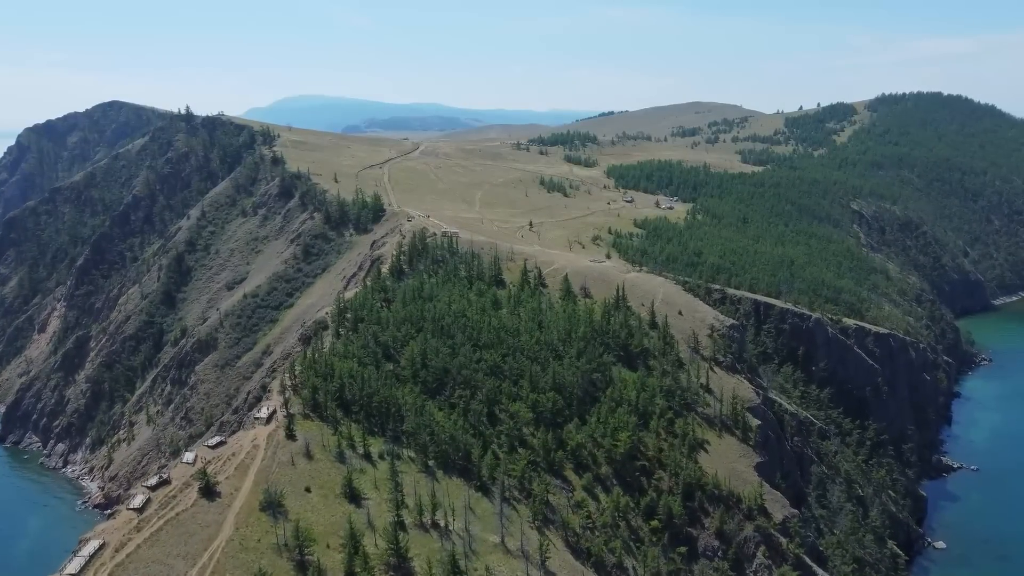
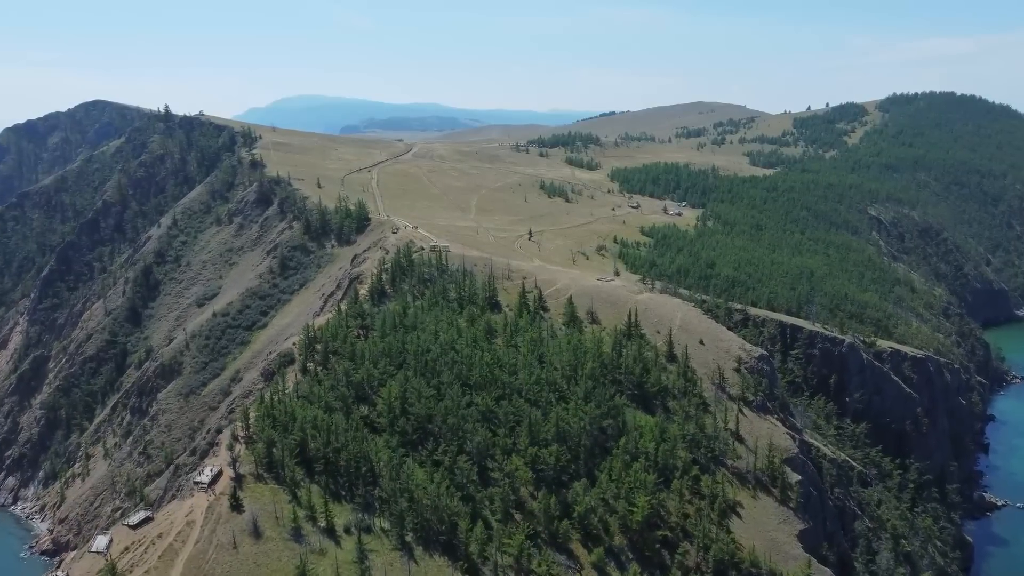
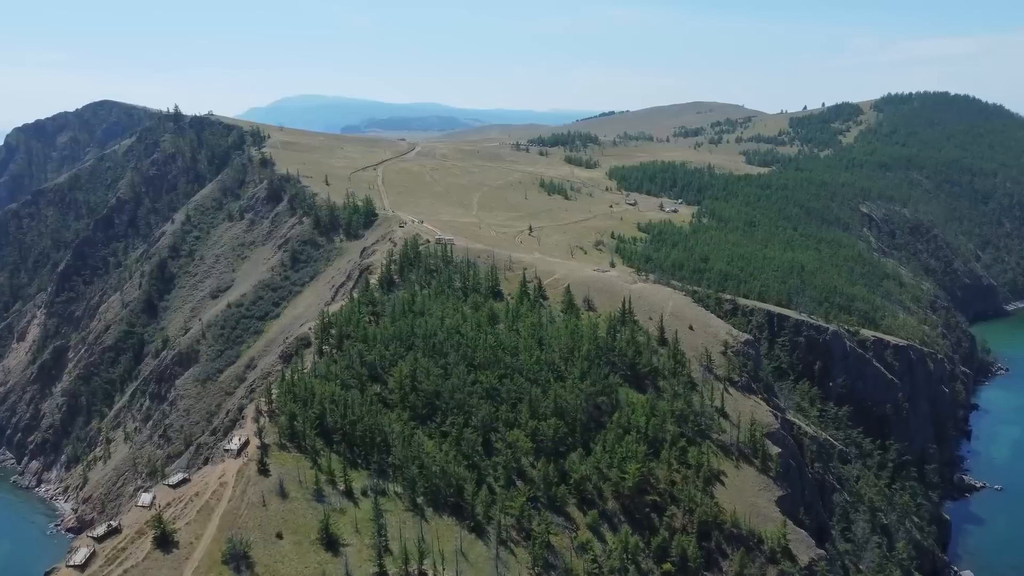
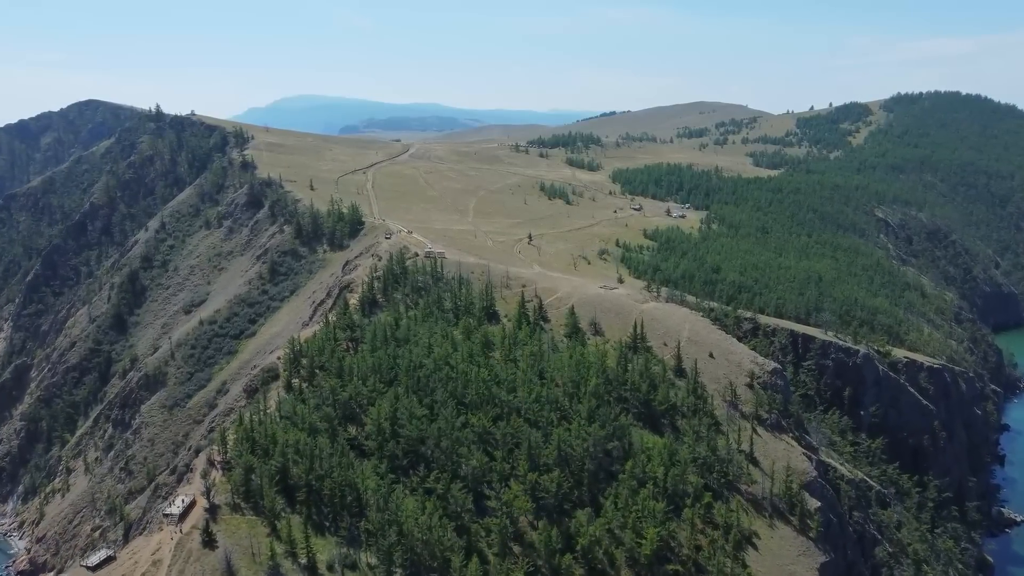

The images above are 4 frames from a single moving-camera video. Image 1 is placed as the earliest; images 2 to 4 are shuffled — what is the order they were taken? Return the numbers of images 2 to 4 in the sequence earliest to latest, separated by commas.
3, 2, 4
